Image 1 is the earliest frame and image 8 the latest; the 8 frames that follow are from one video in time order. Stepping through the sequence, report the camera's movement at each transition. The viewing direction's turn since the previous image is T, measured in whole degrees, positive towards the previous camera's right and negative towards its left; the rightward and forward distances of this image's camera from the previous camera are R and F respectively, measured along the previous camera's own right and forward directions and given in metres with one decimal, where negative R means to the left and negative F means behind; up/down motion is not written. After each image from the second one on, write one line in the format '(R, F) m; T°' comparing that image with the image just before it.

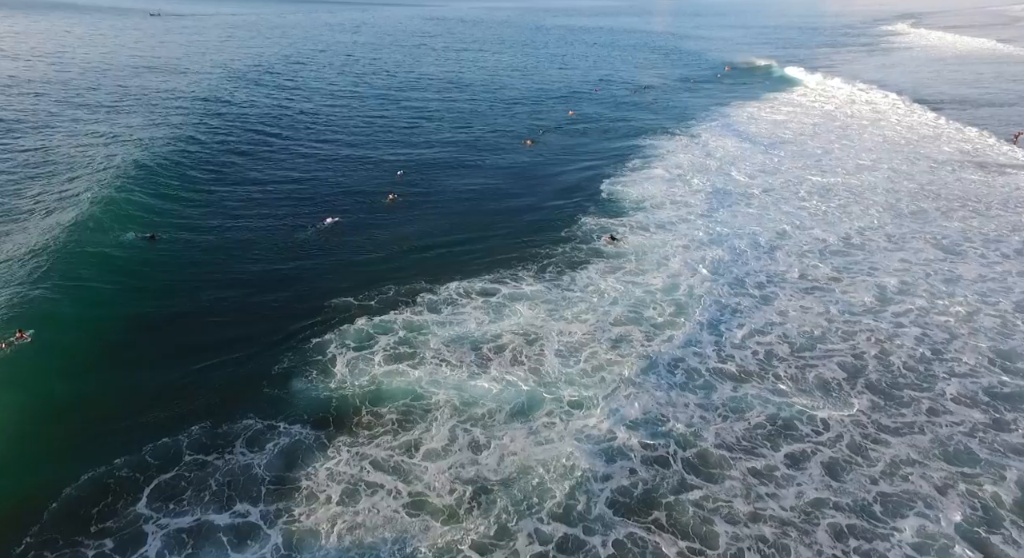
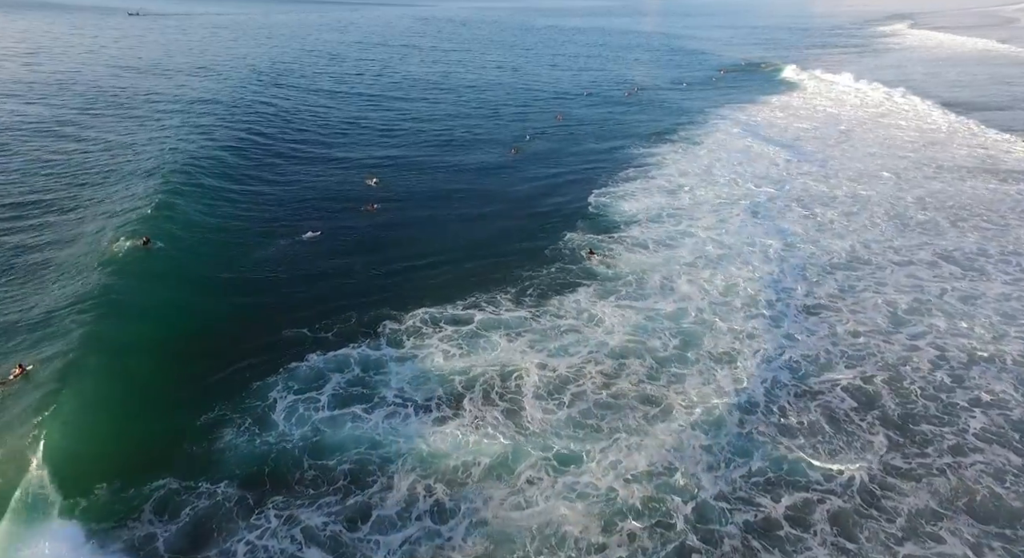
(+0.6, +2.5) m; +1°
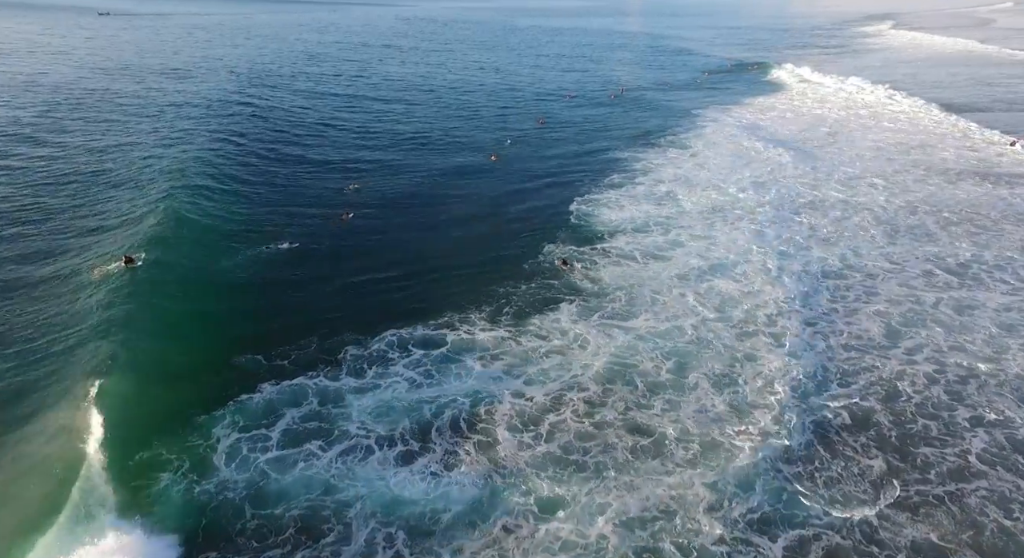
(+0.4, +1.5) m; +1°
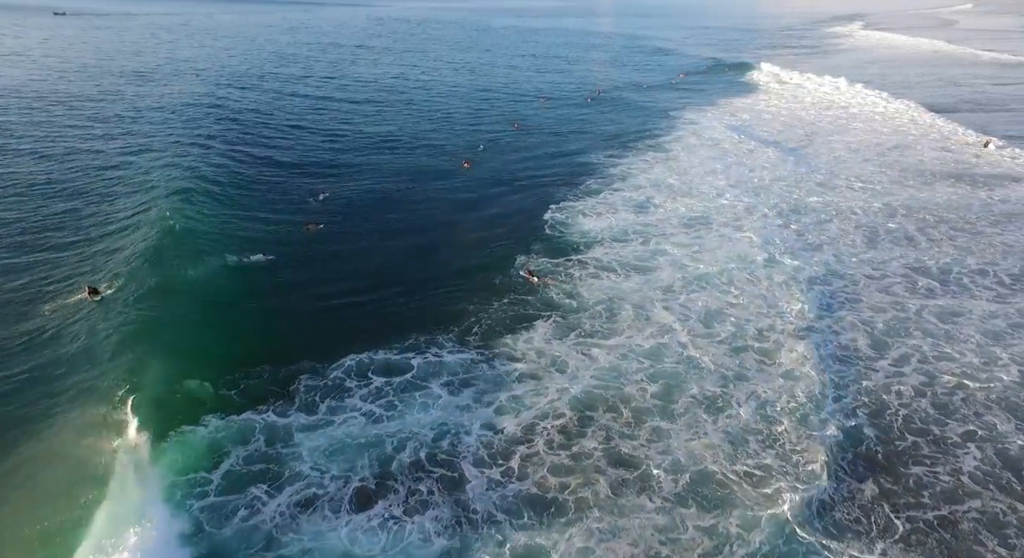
(+0.2, +1.3) m; +2°
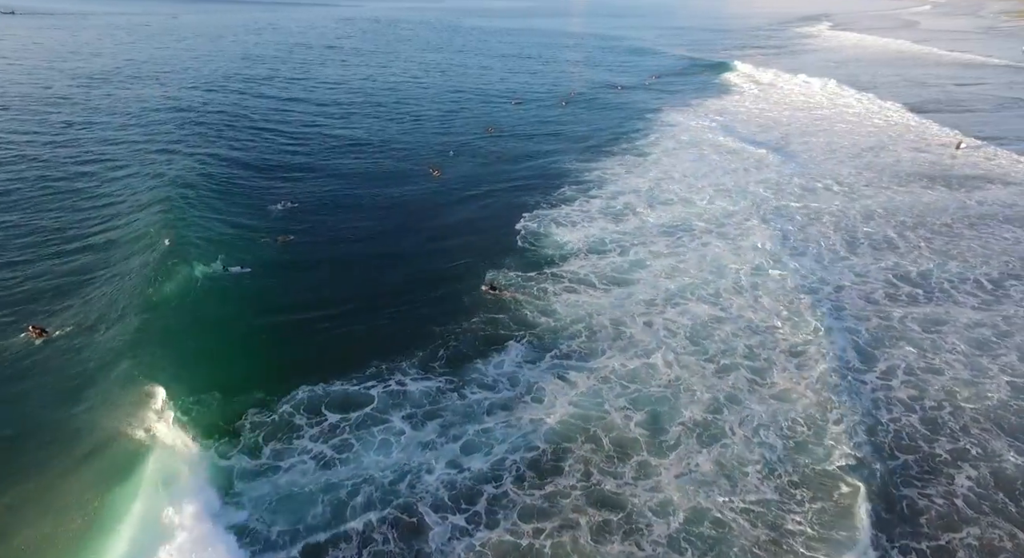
(+0.2, +1.4) m; +2°
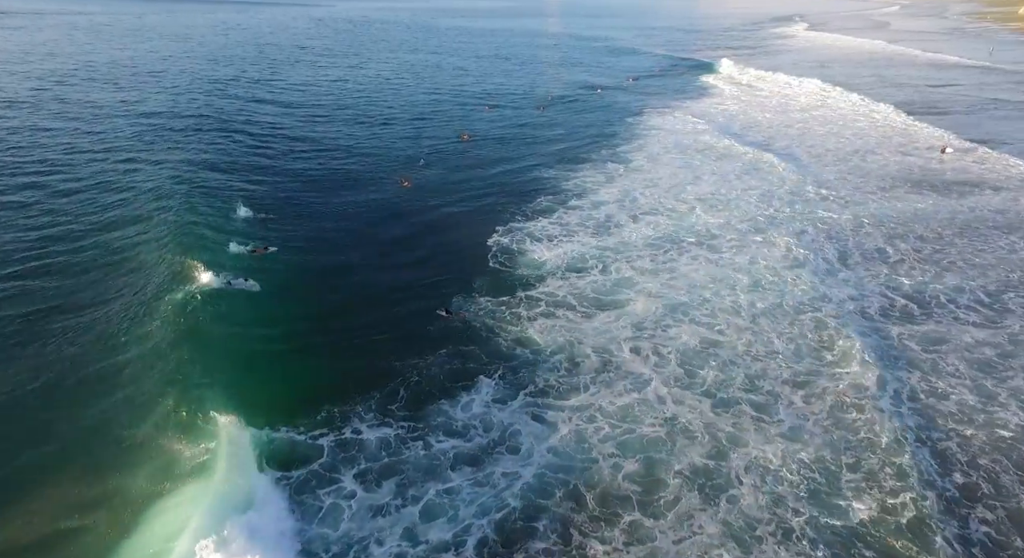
(+0.3, +2.1) m; +2°
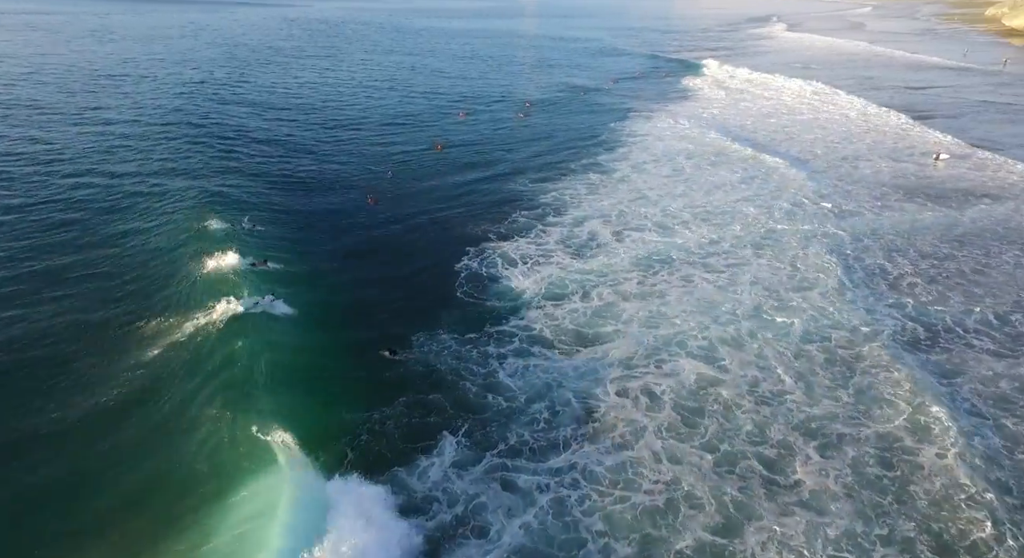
(+0.3, +2.4) m; +2°
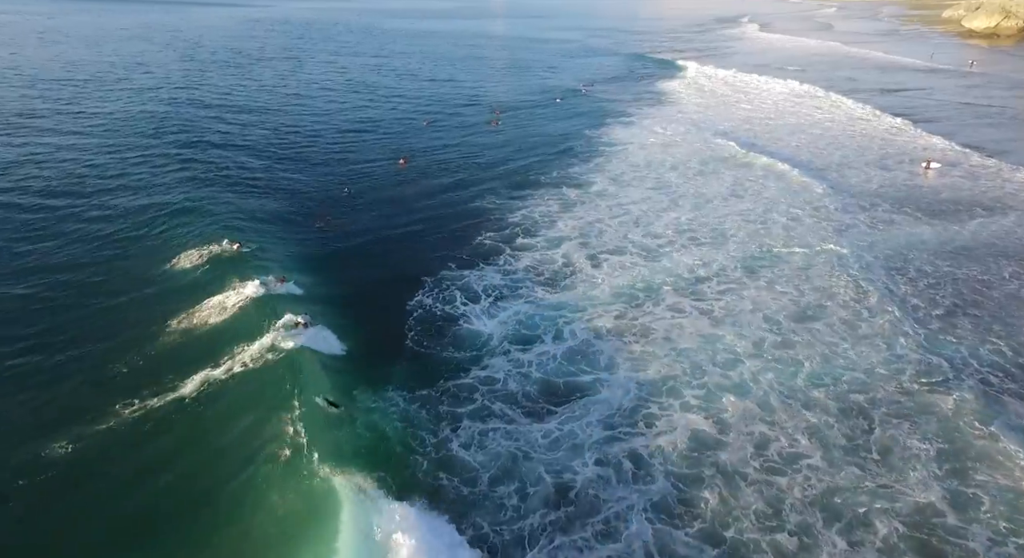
(+0.4, +2.9) m; +2°
